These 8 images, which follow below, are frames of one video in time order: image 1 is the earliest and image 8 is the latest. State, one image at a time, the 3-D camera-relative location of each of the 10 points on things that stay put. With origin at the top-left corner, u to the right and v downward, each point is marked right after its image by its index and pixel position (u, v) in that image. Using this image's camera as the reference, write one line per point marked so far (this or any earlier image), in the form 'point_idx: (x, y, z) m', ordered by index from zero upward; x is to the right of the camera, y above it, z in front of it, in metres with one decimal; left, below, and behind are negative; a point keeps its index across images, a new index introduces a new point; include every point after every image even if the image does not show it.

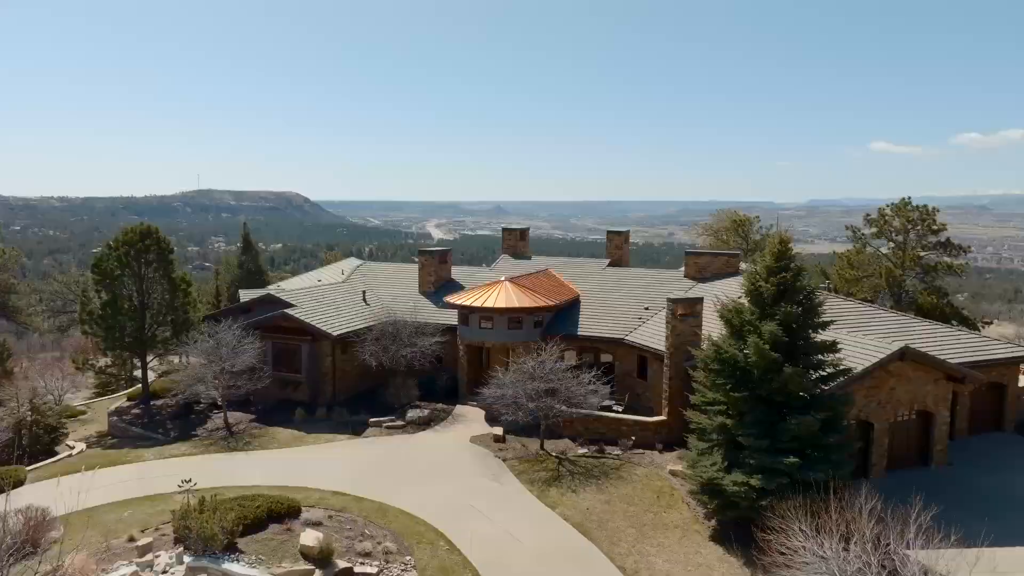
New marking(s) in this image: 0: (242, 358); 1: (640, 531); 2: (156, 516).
0: (-7.4, -1.9, +19.8) m
1: (+2.5, -4.6, +13.5) m
2: (-6.6, -4.3, +13.4) m
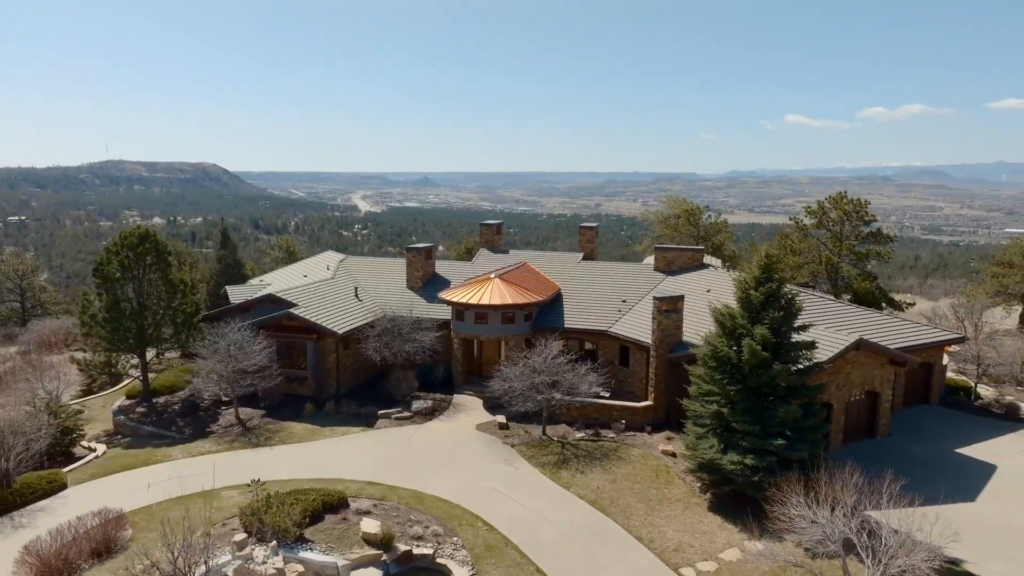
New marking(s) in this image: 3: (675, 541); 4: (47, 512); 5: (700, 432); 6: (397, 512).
0: (-7.5, -2.0, +20.8) m
1: (+3.0, -4.8, +15.6) m
2: (-6.0, -4.6, +14.7) m
3: (+3.3, -5.0, +14.2) m
4: (-9.8, -4.8, +15.1) m
5: (+4.2, -3.2, +15.9) m
6: (-2.4, -4.7, +15.0) m
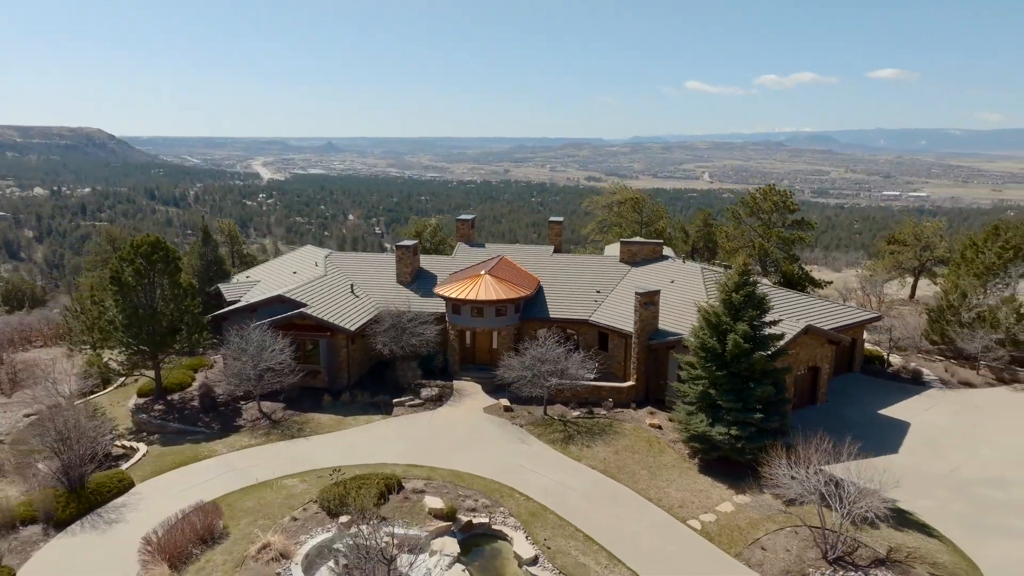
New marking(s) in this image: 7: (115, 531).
0: (-7.4, -2.2, +22.6) m
1: (+3.7, -4.9, +19.0) m
2: (-5.2, -5.0, +16.8) m
3: (+4.2, -5.2, +17.6) m
4: (-8.9, -5.2, +16.9) m
5: (+4.8, -3.3, +19.2) m
6: (-1.6, -4.9, +17.7) m
7: (-8.8, -5.4, +16.0) m
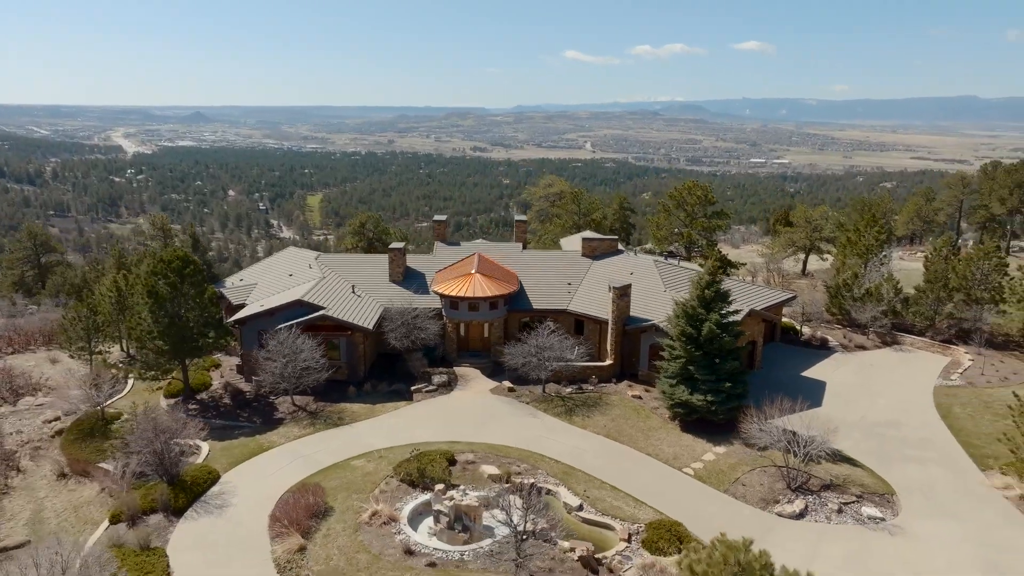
0: (-7.2, -2.4, +25.6) m
1: (+4.4, -4.8, +23.8) m
2: (-4.0, -5.4, +20.3) m
3: (+5.1, -5.2, +22.5) m
4: (-7.7, -5.7, +19.8) m
5: (+5.4, -3.2, +24.2) m
6: (-0.6, -5.2, +21.7) m
7: (-7.4, -5.9, +18.9) m
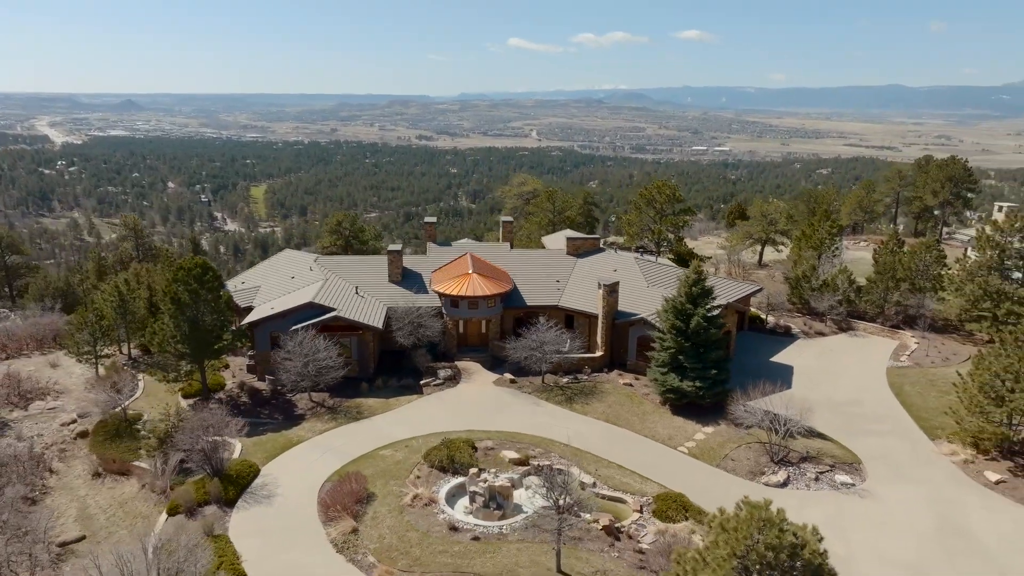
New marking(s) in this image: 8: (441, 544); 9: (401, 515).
0: (-7.1, -2.5, +27.3) m
1: (+4.7, -4.8, +26.4) m
2: (-3.4, -5.5, +22.3) m
3: (+5.5, -5.1, +25.2) m
4: (-7.1, -6.0, +21.5) m
5: (+5.7, -3.1, +26.8) m
6: (-0.1, -5.2, +23.9) m
7: (-6.7, -6.2, +20.7) m
8: (-1.8, -6.6, +18.4) m
9: (-3.0, -6.2, +19.7) m
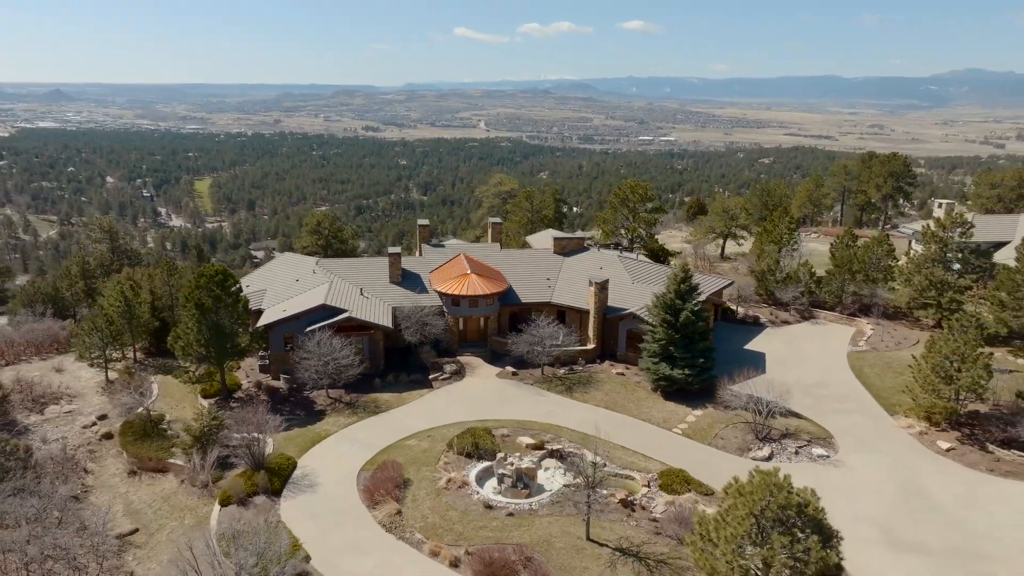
0: (-6.9, -2.7, +29.1) m
1: (+5.0, -4.7, +29.0) m
2: (-2.8, -5.6, +24.4) m
3: (+5.9, -5.0, +27.9) m
4: (-6.4, -6.1, +23.4) m
5: (+5.9, -3.0, +29.5) m
6: (+0.3, -5.3, +26.3) m
7: (-6.0, -6.4, +22.6) m
8: (-0.9, -6.7, +20.6) m
9: (-2.3, -6.4, +21.8) m
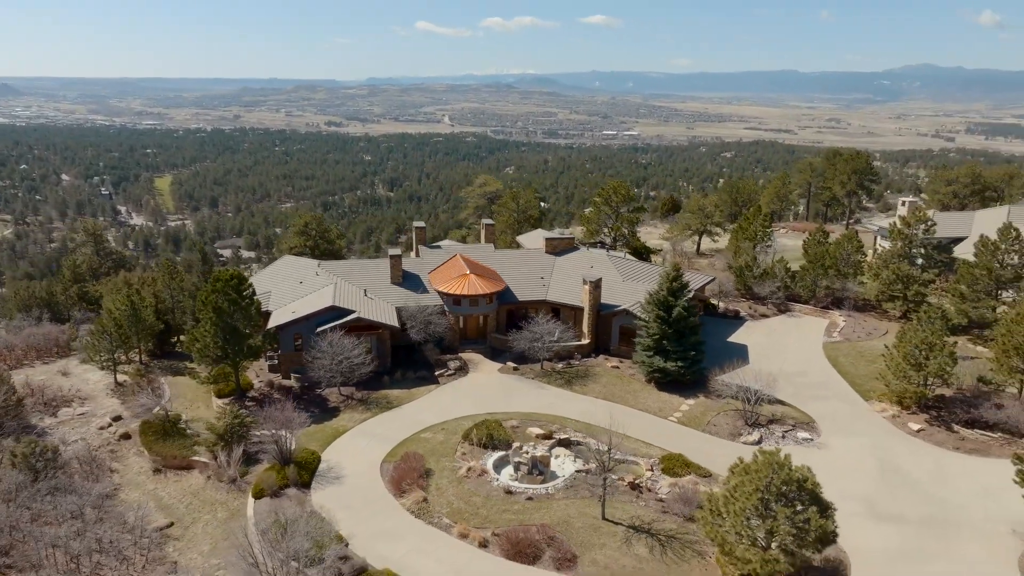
0: (-6.7, -2.7, +30.5) m
1: (+5.1, -4.6, +31.0) m
2: (-2.4, -5.7, +26.0) m
3: (+6.1, -5.0, +29.9) m
4: (-5.9, -6.3, +24.8) m
5: (+6.0, -2.9, +31.5) m
6: (+0.7, -5.3, +28.0) m
7: (-5.5, -6.5, +24.0) m
8: (-0.3, -6.8, +22.3) m
9: (-1.7, -6.5, +23.4) m
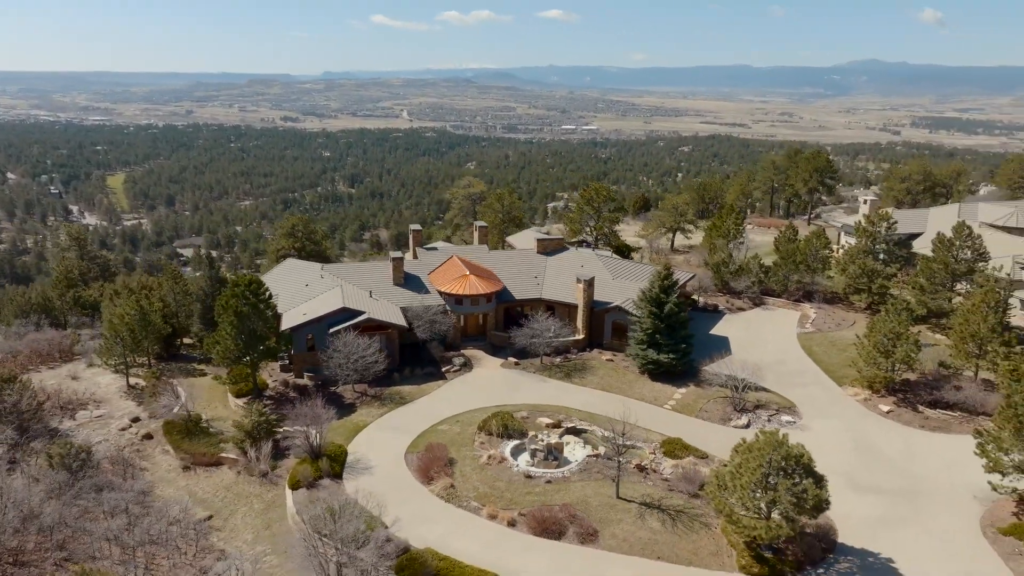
0: (-6.5, -2.8, +32.1) m
1: (+5.4, -4.5, +33.3) m
2: (-1.9, -5.8, +28.0) m
3: (+6.4, -4.9, +32.3) m
4: (-5.4, -6.4, +26.5) m
5: (+6.2, -2.8, +33.8) m
6: (+1.0, -5.3, +30.1) m
7: (-4.9, -6.6, +25.8) m
8: (+0.4, -6.8, +24.4) m
9: (-1.0, -6.5, +25.4) m
